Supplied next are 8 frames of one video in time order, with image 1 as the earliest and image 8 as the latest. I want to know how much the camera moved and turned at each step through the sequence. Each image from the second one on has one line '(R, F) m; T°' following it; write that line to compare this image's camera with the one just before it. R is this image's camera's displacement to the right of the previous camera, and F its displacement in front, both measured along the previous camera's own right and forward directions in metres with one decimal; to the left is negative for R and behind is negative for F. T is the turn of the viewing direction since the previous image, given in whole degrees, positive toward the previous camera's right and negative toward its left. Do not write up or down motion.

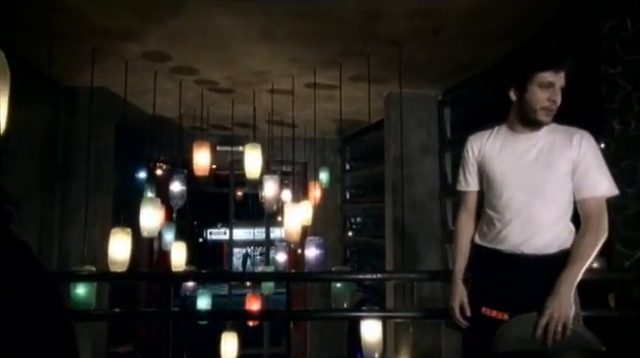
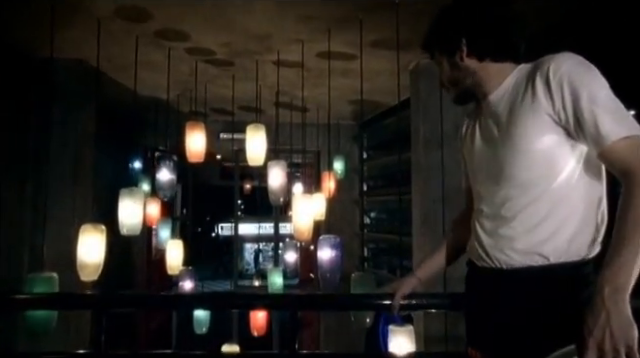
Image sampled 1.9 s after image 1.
(0.0, +0.9) m; -1°
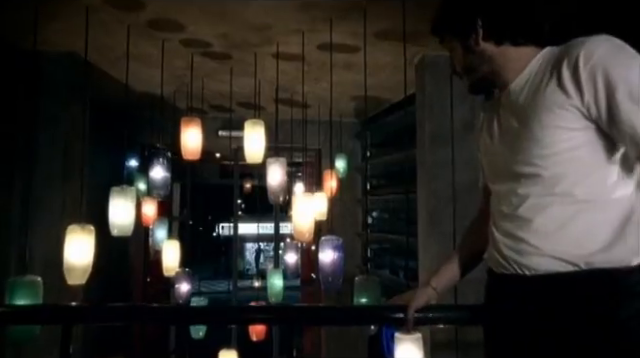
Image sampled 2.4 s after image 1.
(0.0, +0.2) m; 0°
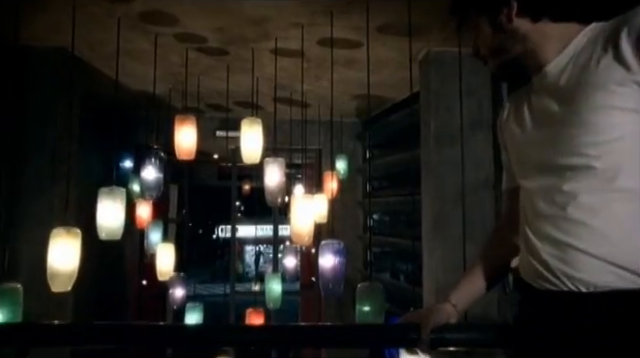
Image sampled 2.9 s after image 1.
(0.0, +0.2) m; 0°
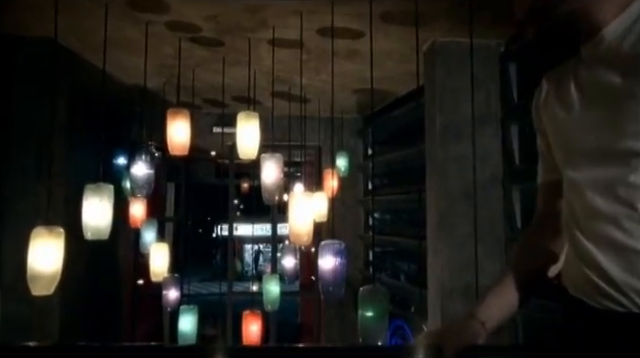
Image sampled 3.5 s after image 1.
(0.0, +0.2) m; 0°
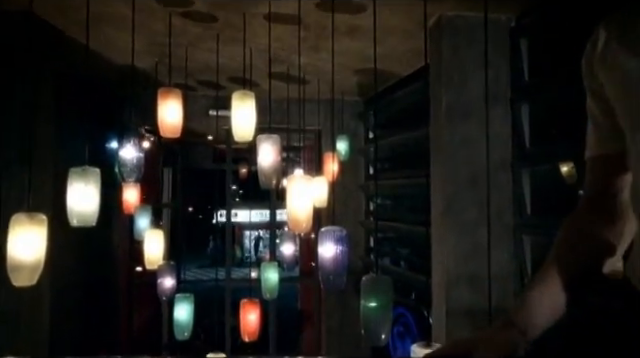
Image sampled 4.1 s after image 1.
(0.0, +0.2) m; 0°
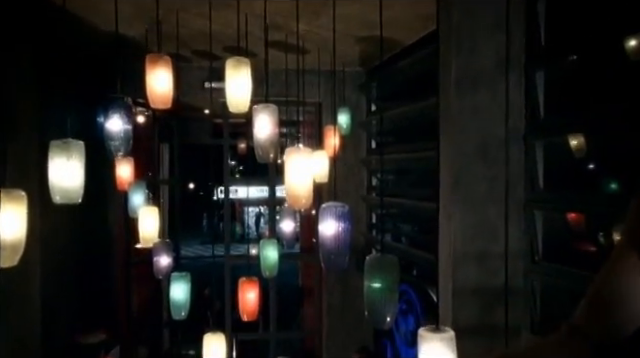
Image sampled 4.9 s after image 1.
(0.0, +0.2) m; 0°
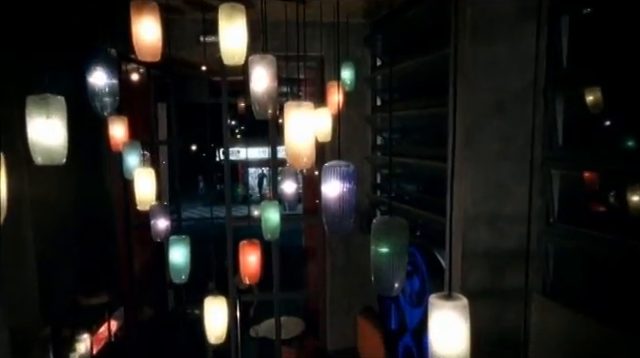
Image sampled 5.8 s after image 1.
(0.0, +0.3) m; 0°
